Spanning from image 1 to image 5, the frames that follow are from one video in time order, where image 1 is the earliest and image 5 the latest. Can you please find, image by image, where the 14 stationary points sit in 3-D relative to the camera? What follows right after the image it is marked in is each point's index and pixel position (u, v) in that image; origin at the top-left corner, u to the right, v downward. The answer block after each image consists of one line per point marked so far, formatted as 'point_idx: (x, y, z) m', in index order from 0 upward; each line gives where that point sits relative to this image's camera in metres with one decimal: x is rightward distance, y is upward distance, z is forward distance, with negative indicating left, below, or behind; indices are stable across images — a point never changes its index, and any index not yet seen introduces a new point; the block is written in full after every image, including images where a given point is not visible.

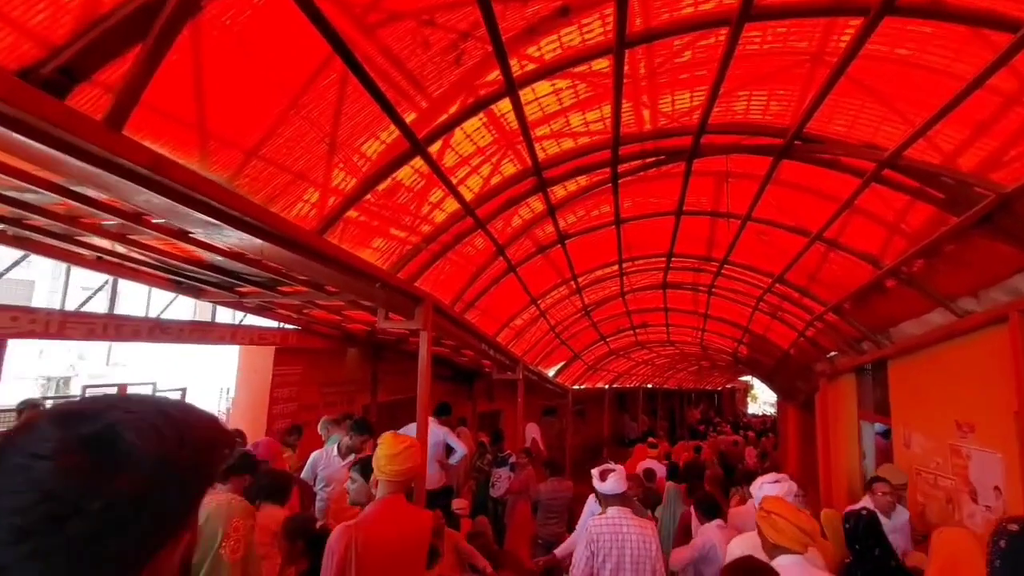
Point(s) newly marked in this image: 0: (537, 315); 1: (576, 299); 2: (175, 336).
0: (+0.6, -0.6, +12.1) m
1: (+1.6, -0.3, +12.6) m
2: (-5.7, -0.8, +8.6) m
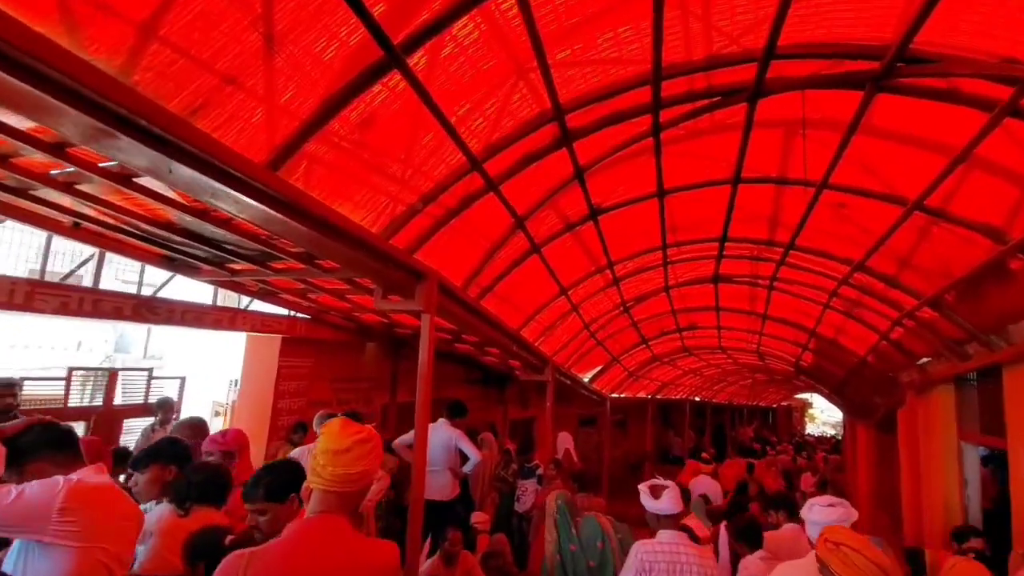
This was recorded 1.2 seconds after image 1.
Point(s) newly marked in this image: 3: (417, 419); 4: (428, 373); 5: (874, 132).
0: (+1.2, -0.4, +10.8) m
1: (+2.2, -0.1, +11.2) m
2: (-5.3, -0.5, +7.8) m
3: (-1.2, -1.6, +6.3) m
4: (-1.1, -1.1, +6.4) m
5: (+4.0, +1.7, +5.7) m
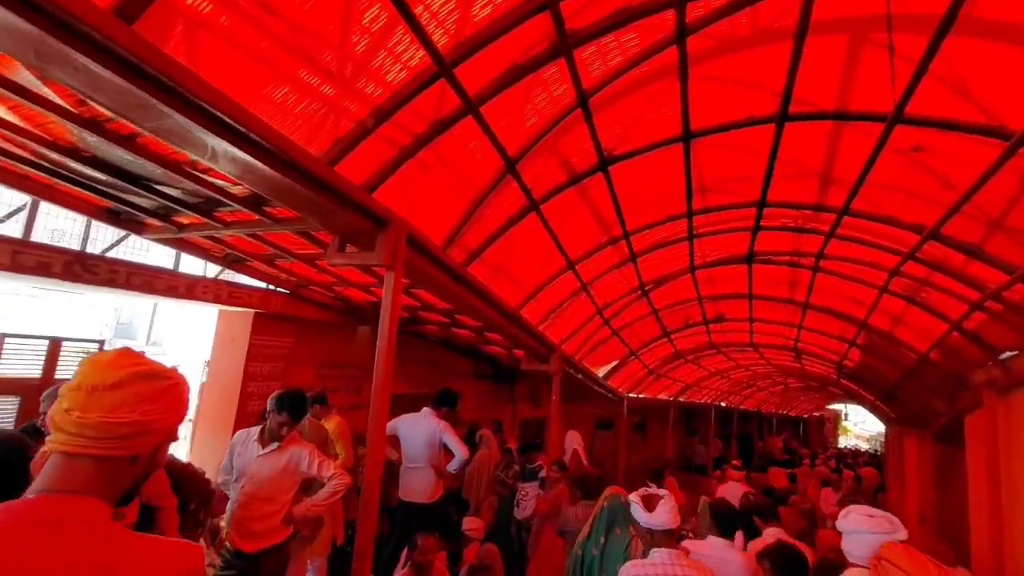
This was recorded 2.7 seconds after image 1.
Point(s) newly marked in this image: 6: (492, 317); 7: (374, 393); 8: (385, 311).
0: (+1.2, 0.0, +9.5) m
1: (+2.3, +0.3, +9.8) m
2: (-5.4, +0.1, +6.8) m
3: (-1.4, -1.1, +5.1) m
4: (-1.2, -0.6, +5.2) m
5: (+3.8, +2.1, +4.2) m
6: (-0.3, -0.5, +8.0) m
7: (-1.4, -1.1, +5.1) m
8: (-1.3, -0.2, +5.2) m
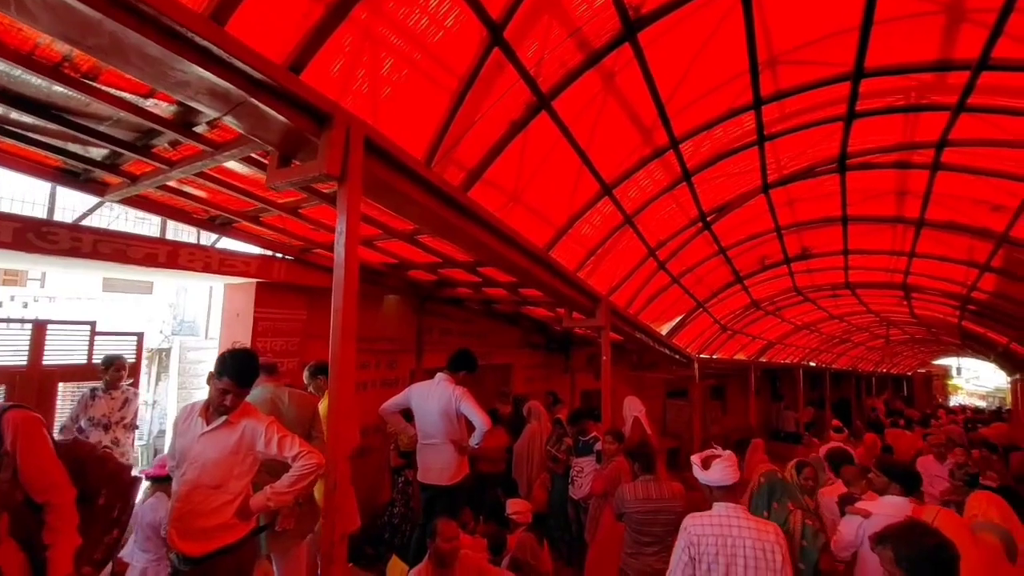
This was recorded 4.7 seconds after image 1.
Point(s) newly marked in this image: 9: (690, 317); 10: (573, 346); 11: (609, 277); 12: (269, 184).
0: (+1.7, +1.0, +7.8) m
1: (+2.7, +1.4, +8.0) m
2: (-5.3, +0.5, +6.0) m
3: (-1.3, -0.5, +3.8) m
4: (-1.2, +0.1, +3.9) m
5: (+3.4, +3.1, +2.2) m
6: (0.0, +0.4, +6.6) m
7: (-1.4, -0.4, +3.9) m
8: (-1.3, +0.4, +3.9) m
9: (+4.8, -0.8, +13.9) m
10: (+1.9, -1.8, +16.2) m
11: (+1.7, +0.2, +9.1) m
12: (-2.0, +0.9, +4.1) m
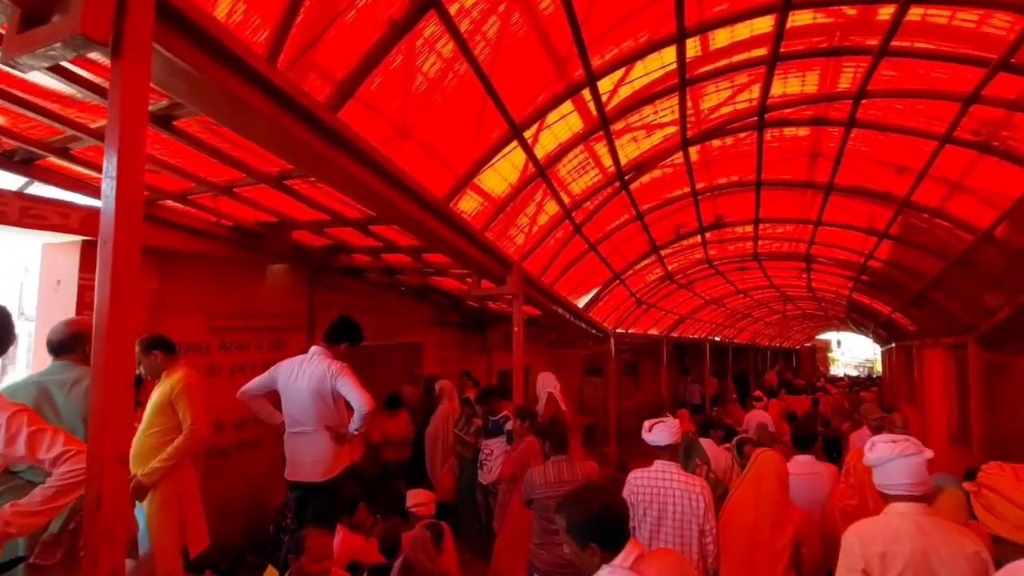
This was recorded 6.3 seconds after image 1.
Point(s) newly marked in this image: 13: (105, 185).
0: (+0.3, +1.5, +7.0) m
1: (+1.3, +1.9, +7.3) m
2: (-6.3, +0.9, +4.1) m
3: (-2.1, -0.1, +2.6) m
4: (-2.0, +0.5, +2.7) m
5: (+2.9, +3.5, +1.7) m
6: (-1.1, +0.9, +5.5) m
7: (-2.1, -0.1, +2.6) m
8: (-2.1, +0.8, +2.7) m
9: (+2.5, -0.1, +13.5) m
10: (-0.7, -1.1, +15.4) m
11: (+0.2, +0.8, +8.3) m
12: (-2.8, +1.3, +2.8) m
13: (-2.1, +0.5, +2.7) m
